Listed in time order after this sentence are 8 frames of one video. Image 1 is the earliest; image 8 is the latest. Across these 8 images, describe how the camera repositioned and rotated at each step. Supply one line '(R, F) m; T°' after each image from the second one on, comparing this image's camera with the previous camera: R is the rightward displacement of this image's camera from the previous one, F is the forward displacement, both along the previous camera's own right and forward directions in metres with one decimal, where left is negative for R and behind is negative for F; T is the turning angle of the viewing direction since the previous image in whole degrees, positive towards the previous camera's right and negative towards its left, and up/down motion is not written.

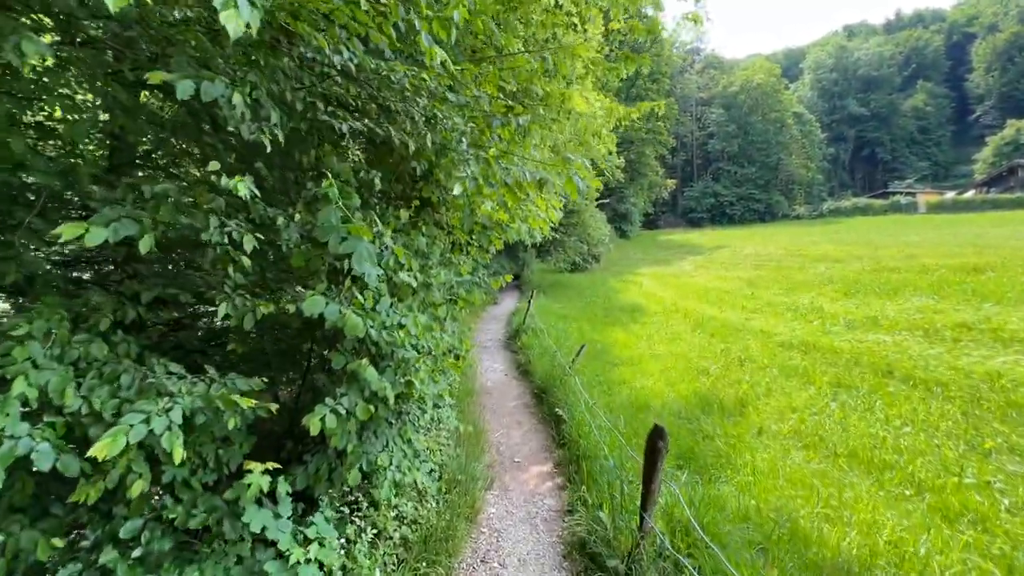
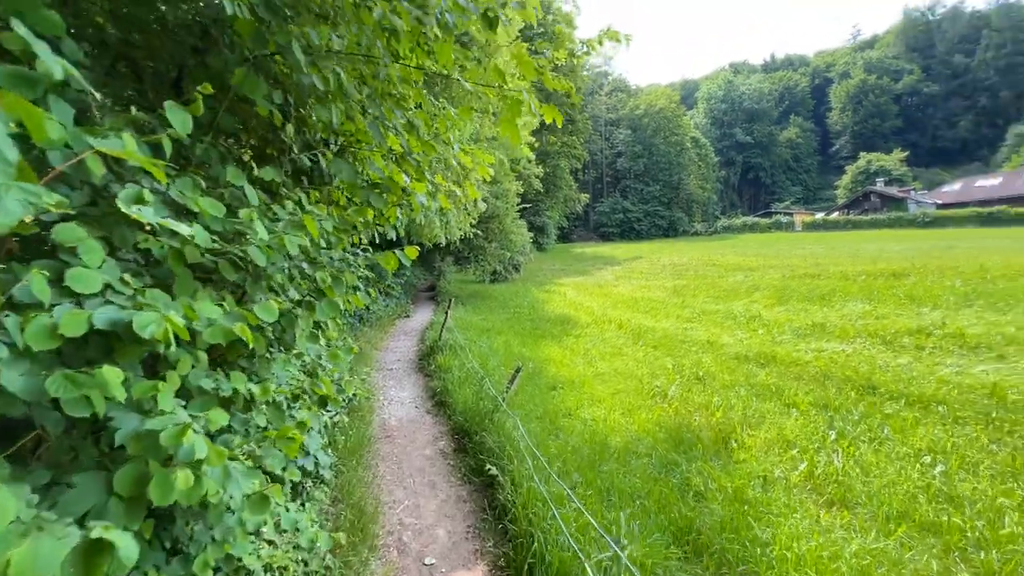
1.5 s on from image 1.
(+0.1, +2.0) m; +10°
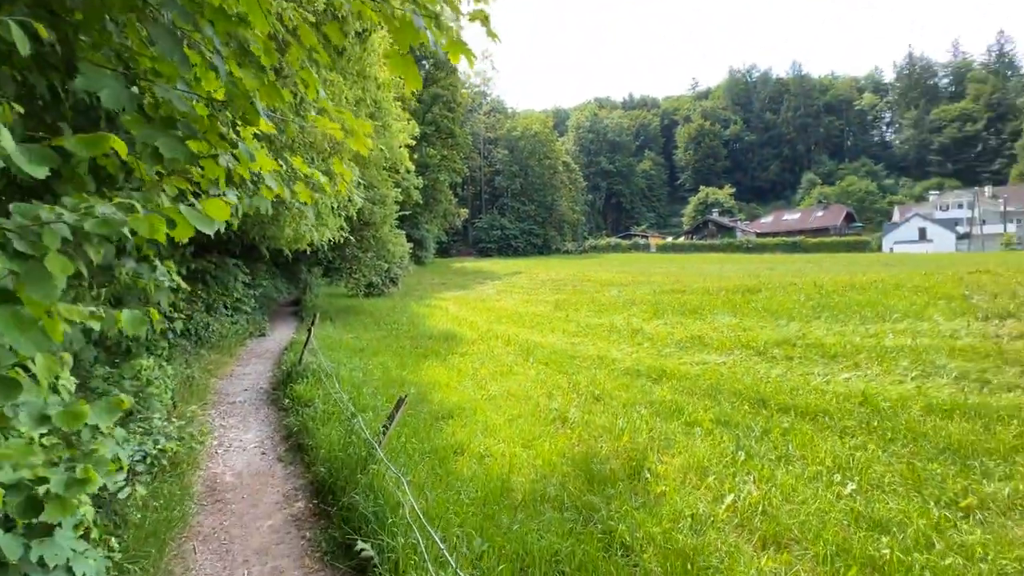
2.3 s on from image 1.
(-0.1, +1.0) m; +15°
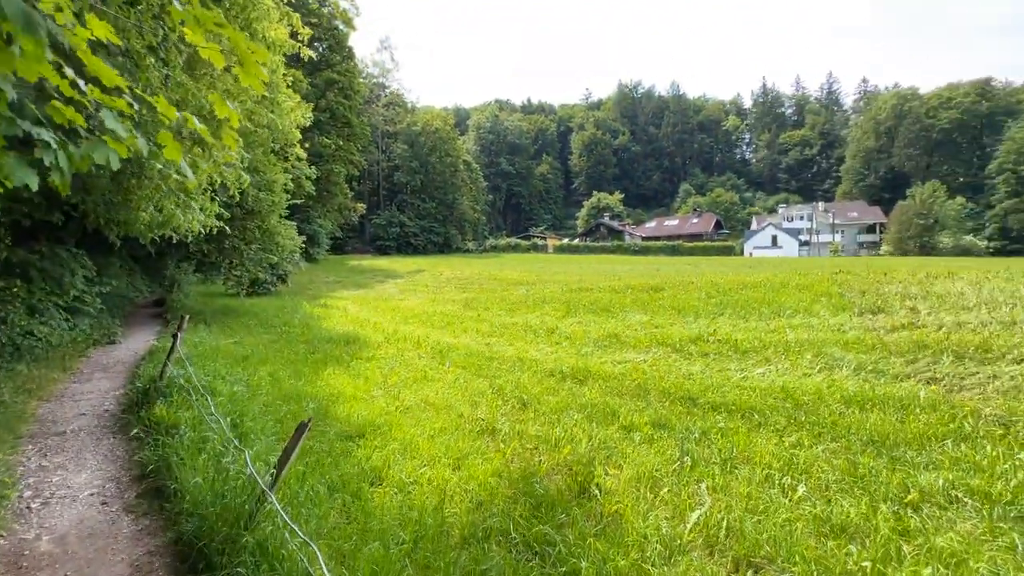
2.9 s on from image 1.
(-0.3, +0.7) m; +12°
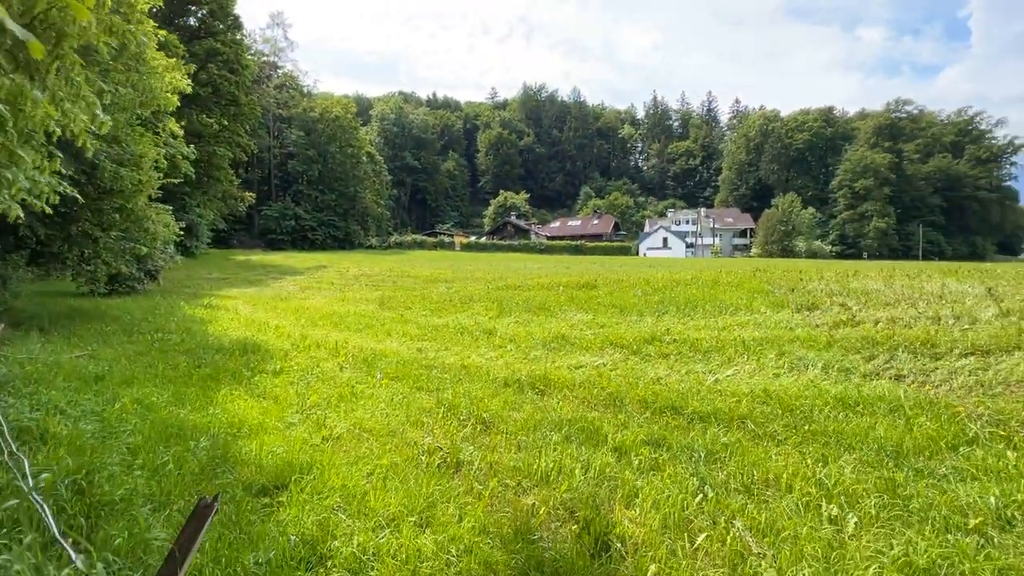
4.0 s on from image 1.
(-0.6, +1.2) m; +11°
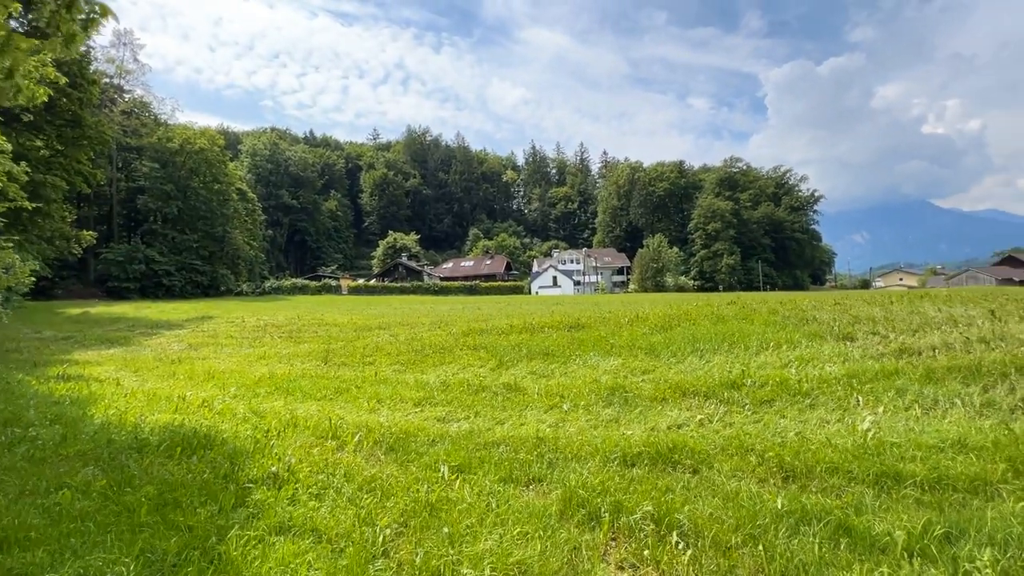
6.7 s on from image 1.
(-2.5, +2.0) m; +14°
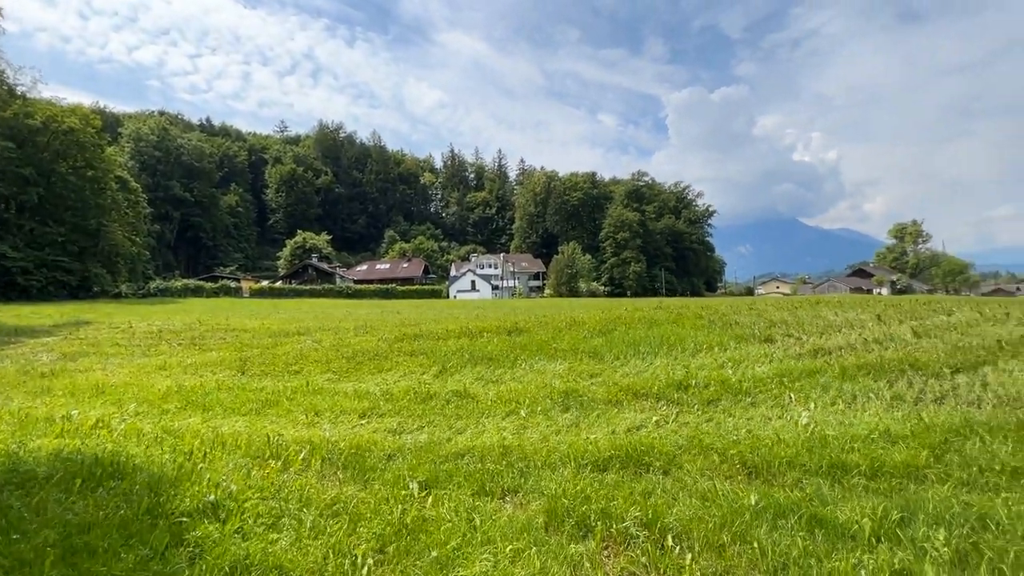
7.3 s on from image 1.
(-0.6, +0.2) m; +10°
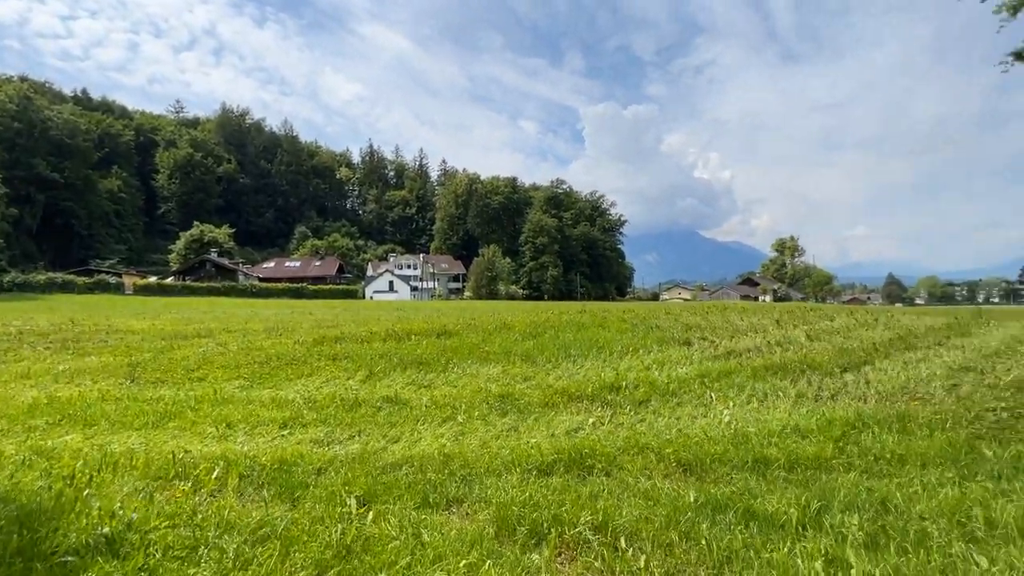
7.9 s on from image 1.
(-0.3, +0.2) m; +10°
